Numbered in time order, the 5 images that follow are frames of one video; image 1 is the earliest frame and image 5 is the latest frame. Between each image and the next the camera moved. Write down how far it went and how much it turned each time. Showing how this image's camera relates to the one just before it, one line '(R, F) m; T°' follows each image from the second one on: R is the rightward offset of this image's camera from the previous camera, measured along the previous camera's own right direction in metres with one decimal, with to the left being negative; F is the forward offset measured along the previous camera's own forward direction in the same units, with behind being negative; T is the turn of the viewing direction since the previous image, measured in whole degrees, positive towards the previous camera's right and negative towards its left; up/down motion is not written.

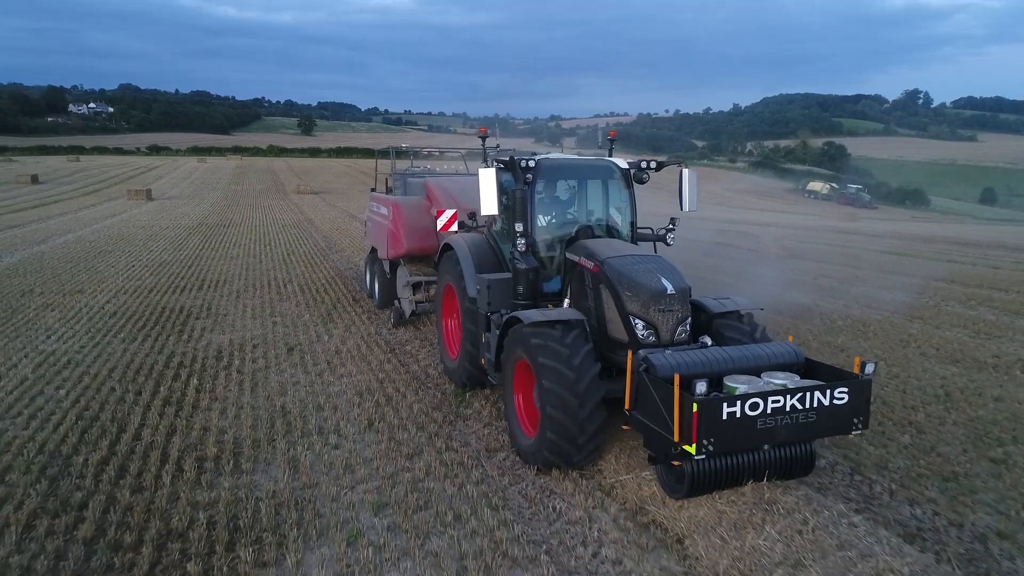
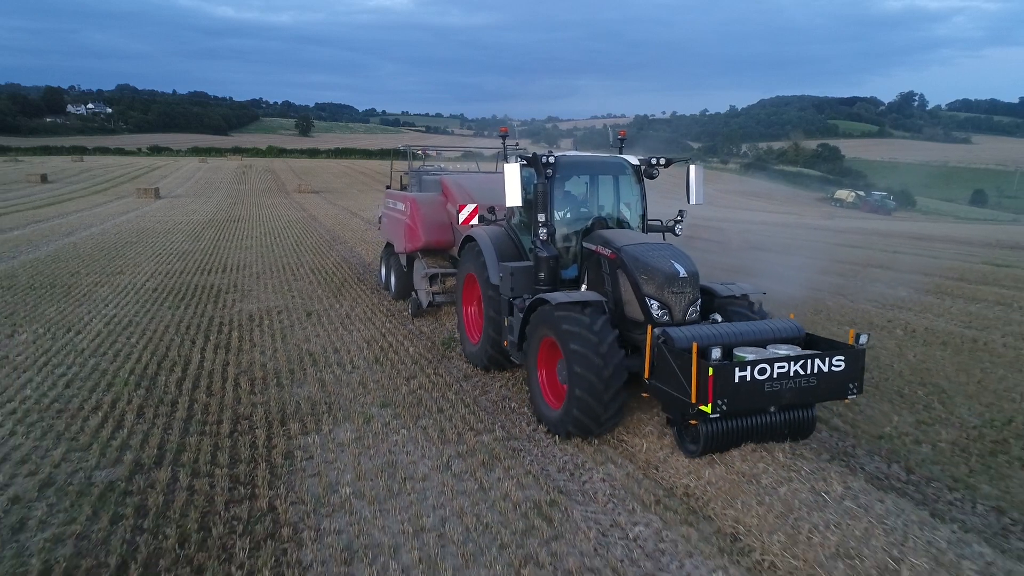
(+0.2, -1.4) m; 0°
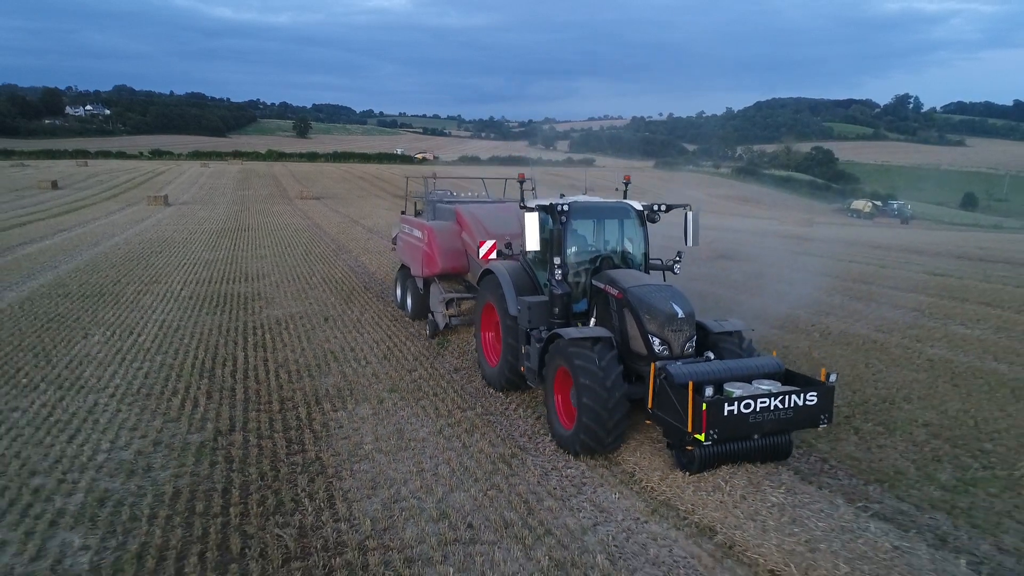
(+0.2, -1.5) m; 0°
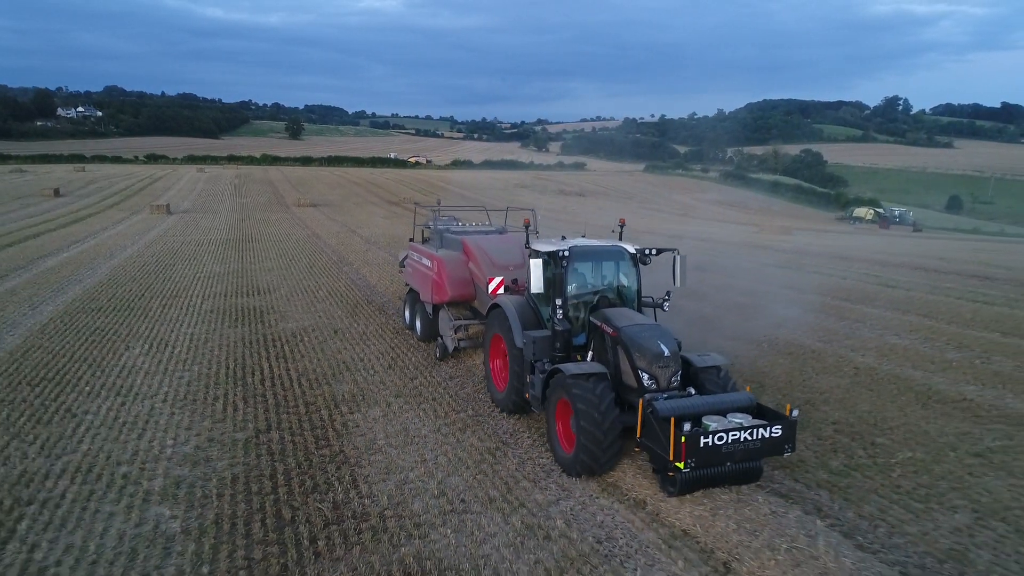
(+0.1, -1.2) m; +1°
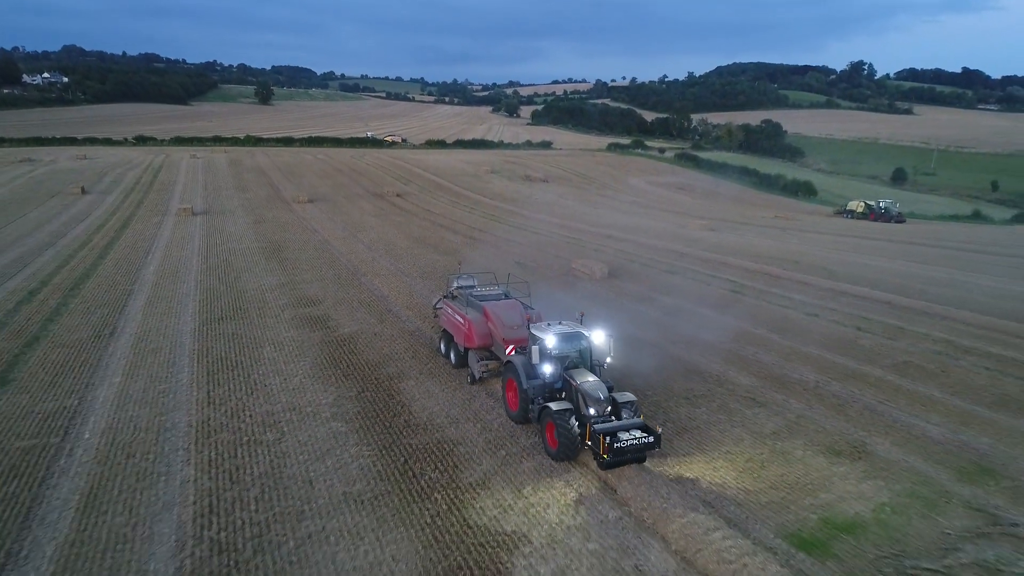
(+0.1, -7.2) m; +2°
